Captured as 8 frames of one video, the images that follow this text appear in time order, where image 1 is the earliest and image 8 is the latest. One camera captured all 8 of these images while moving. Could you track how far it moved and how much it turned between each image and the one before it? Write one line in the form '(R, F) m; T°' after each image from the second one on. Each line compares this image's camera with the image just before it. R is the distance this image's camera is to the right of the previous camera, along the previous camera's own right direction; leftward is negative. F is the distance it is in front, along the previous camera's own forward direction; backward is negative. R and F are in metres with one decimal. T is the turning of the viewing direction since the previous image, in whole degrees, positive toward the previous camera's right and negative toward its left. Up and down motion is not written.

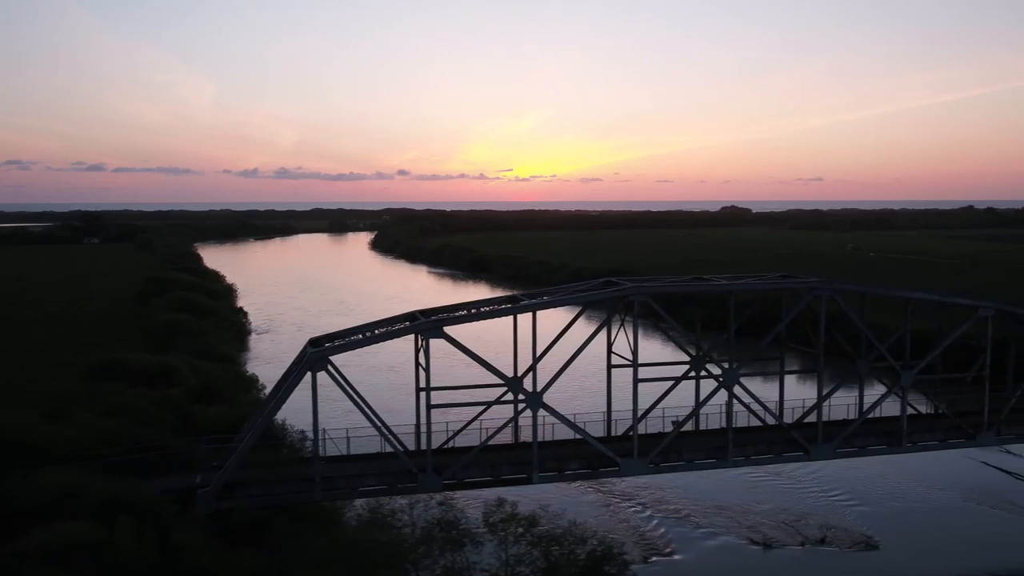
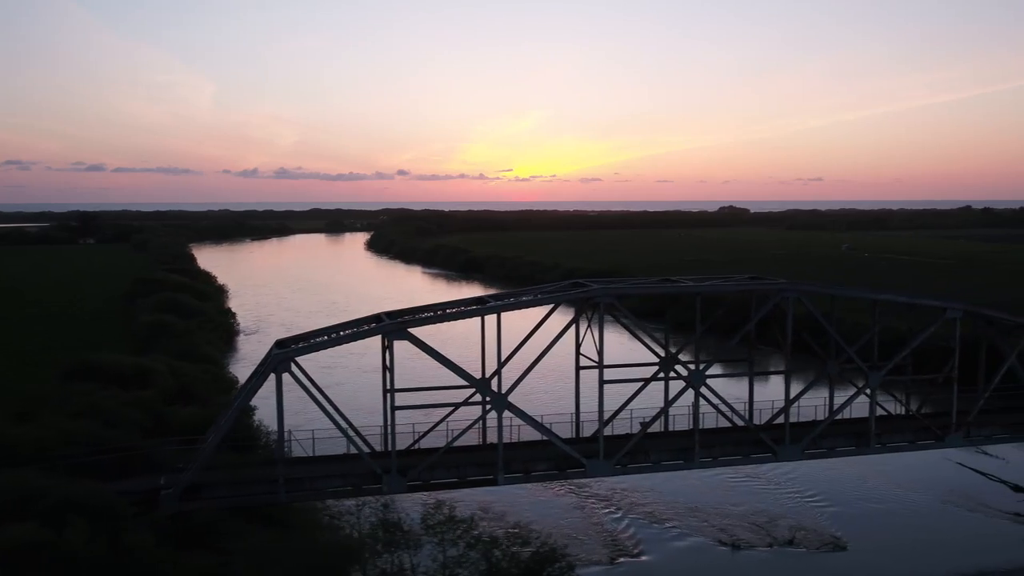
(+0.6, 0.0) m; 0°
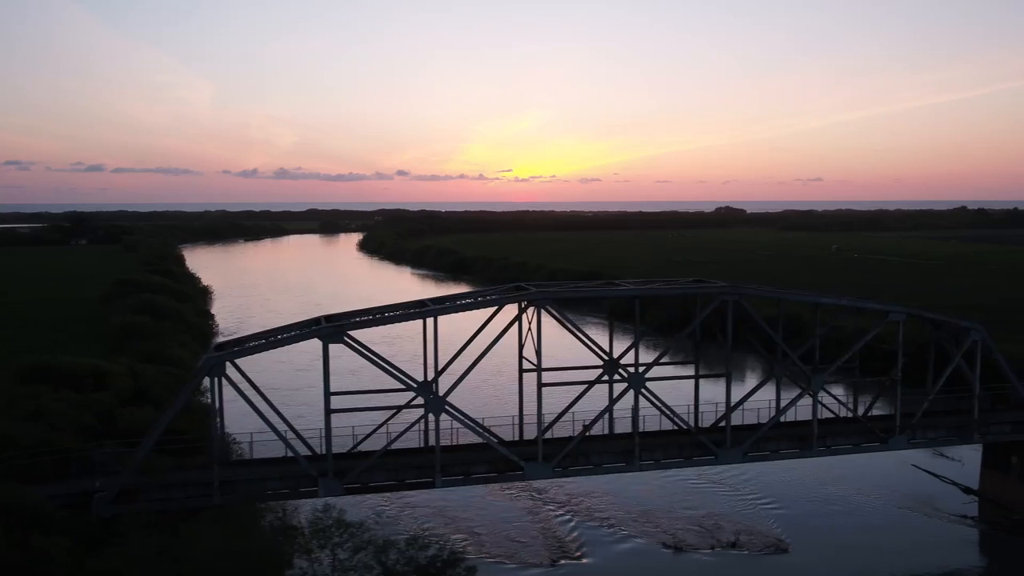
(+1.0, -0.1) m; 0°
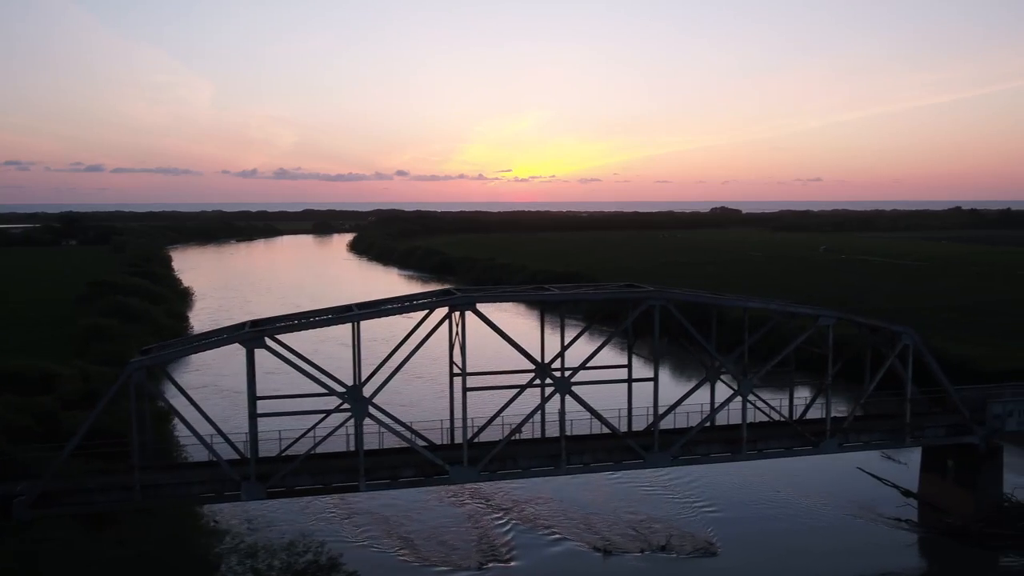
(+1.3, -0.1) m; 0°
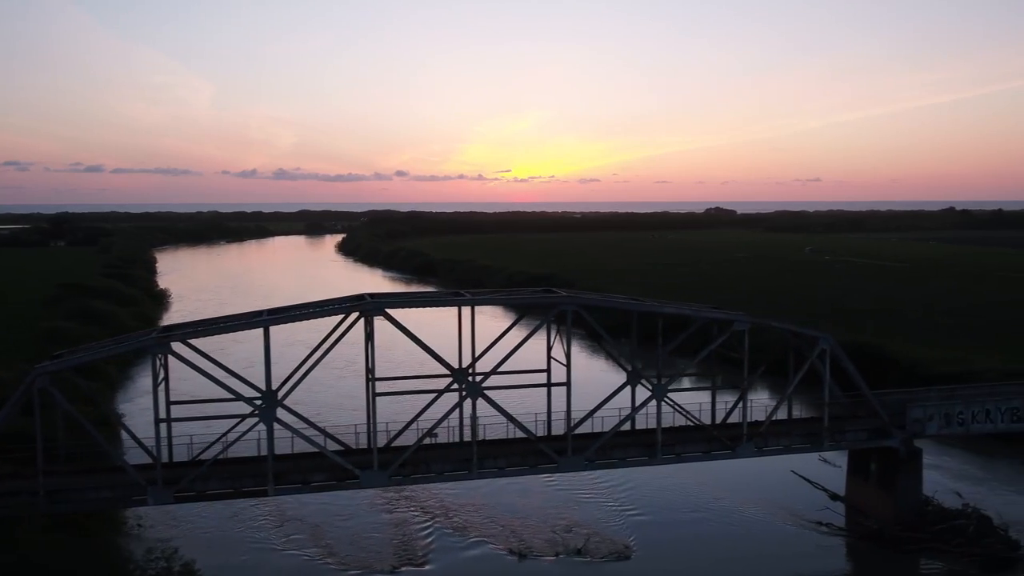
(+1.6, -0.1) m; 0°
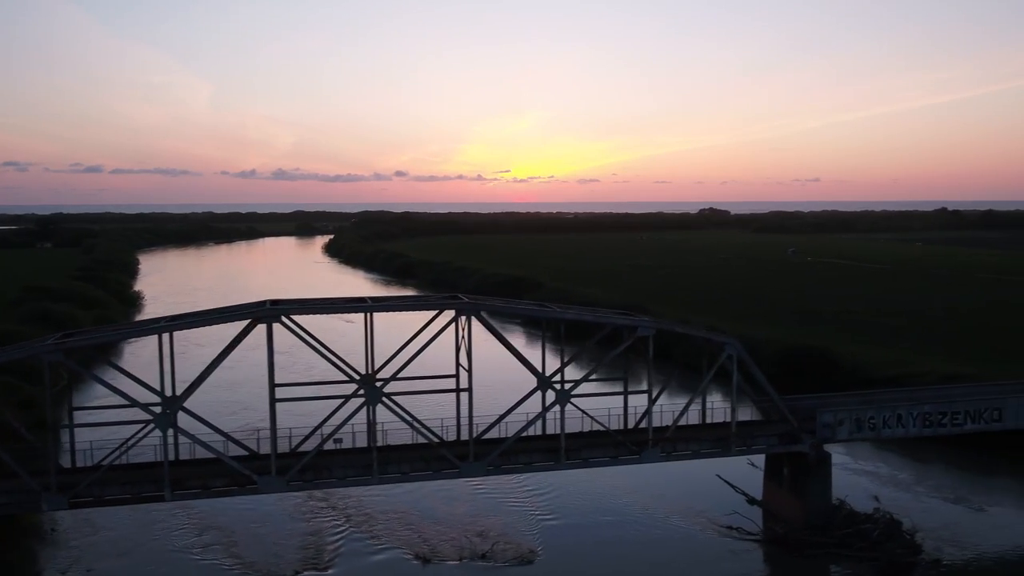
(+1.8, -0.1) m; 0°
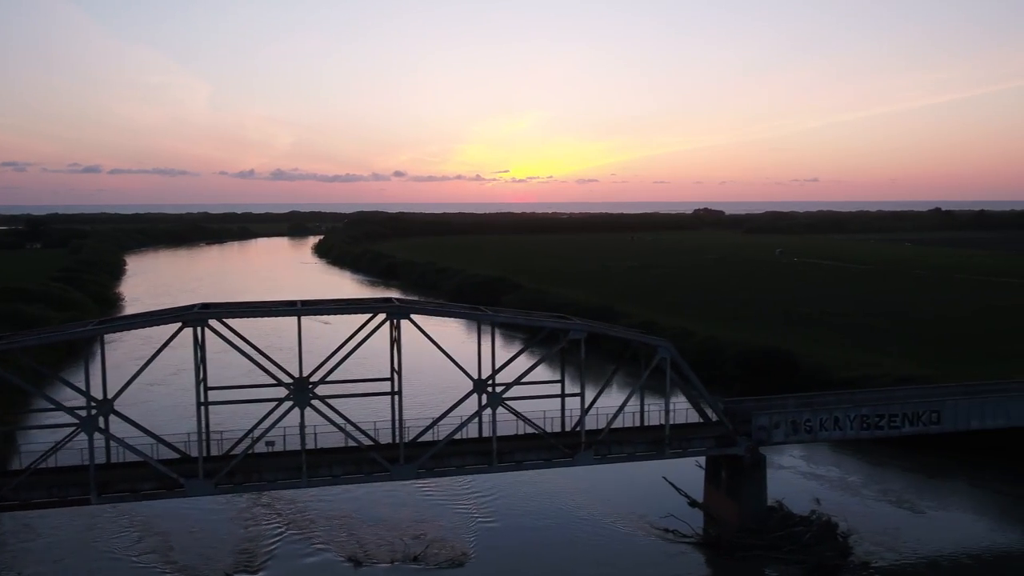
(+1.3, -0.1) m; 0°
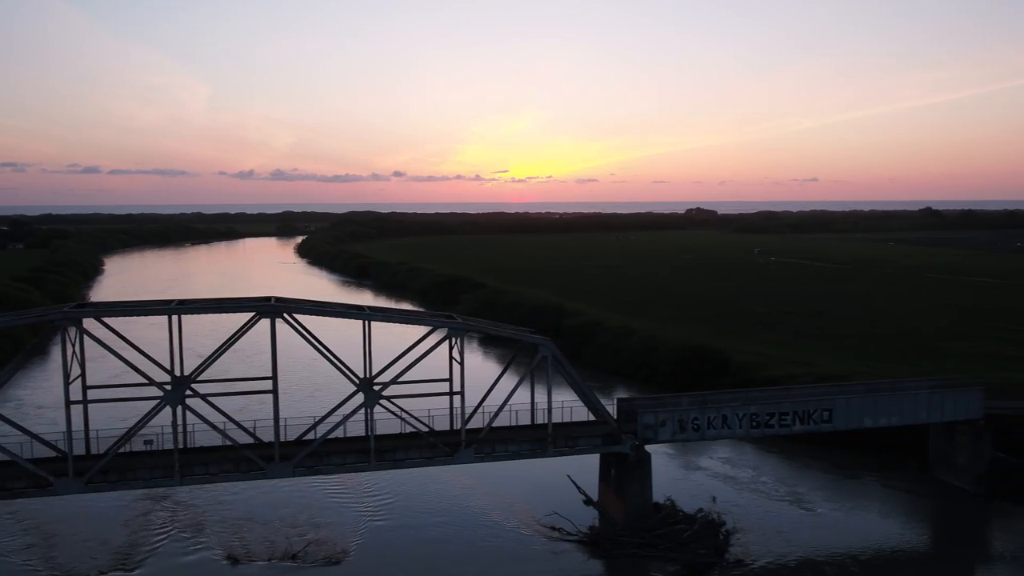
(+2.3, -0.1) m; 0°
